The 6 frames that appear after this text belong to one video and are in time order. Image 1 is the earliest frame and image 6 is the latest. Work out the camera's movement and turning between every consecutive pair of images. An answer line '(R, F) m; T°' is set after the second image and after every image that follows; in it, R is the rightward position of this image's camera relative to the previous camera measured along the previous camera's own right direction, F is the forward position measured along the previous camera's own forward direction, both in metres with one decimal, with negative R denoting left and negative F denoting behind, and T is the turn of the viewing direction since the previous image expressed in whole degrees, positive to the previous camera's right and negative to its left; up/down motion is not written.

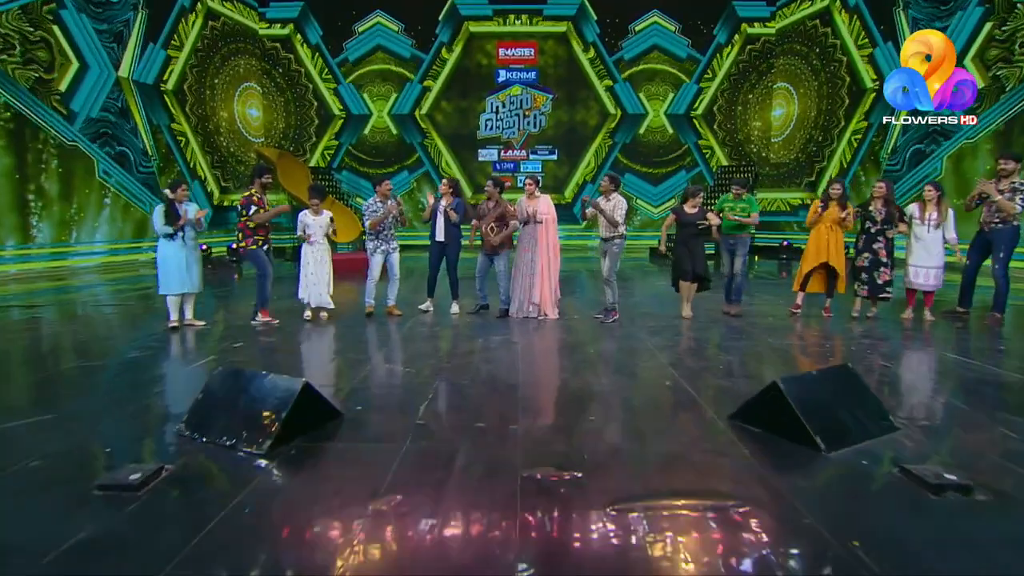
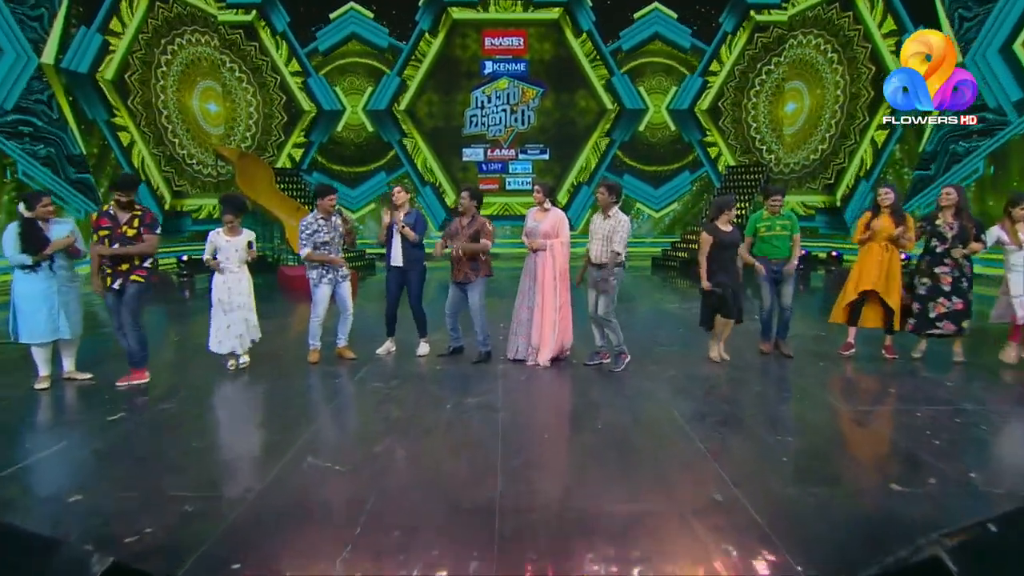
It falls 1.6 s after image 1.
(+0.1, +1.3) m; +1°
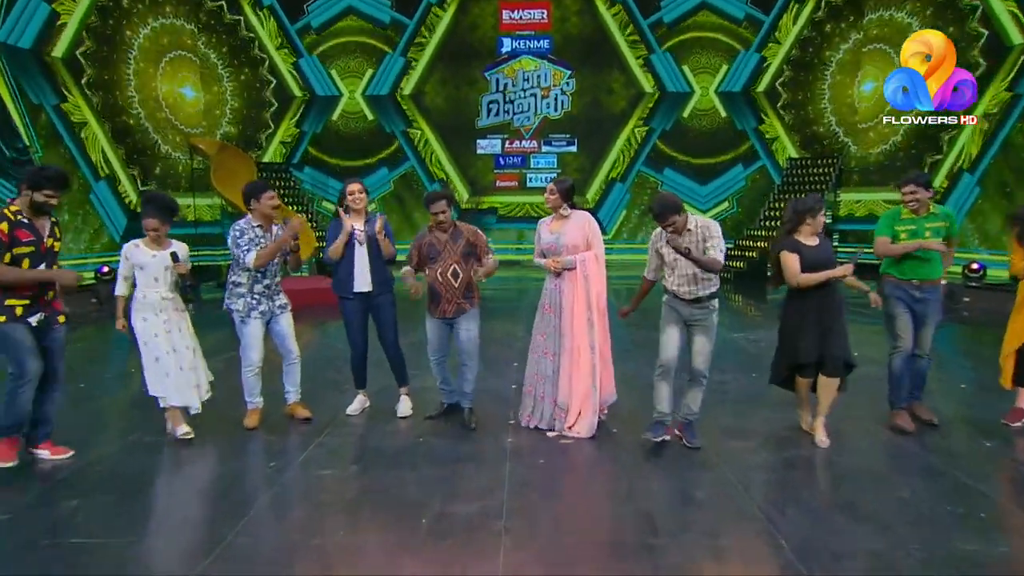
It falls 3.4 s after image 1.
(0.0, +1.6) m; -2°
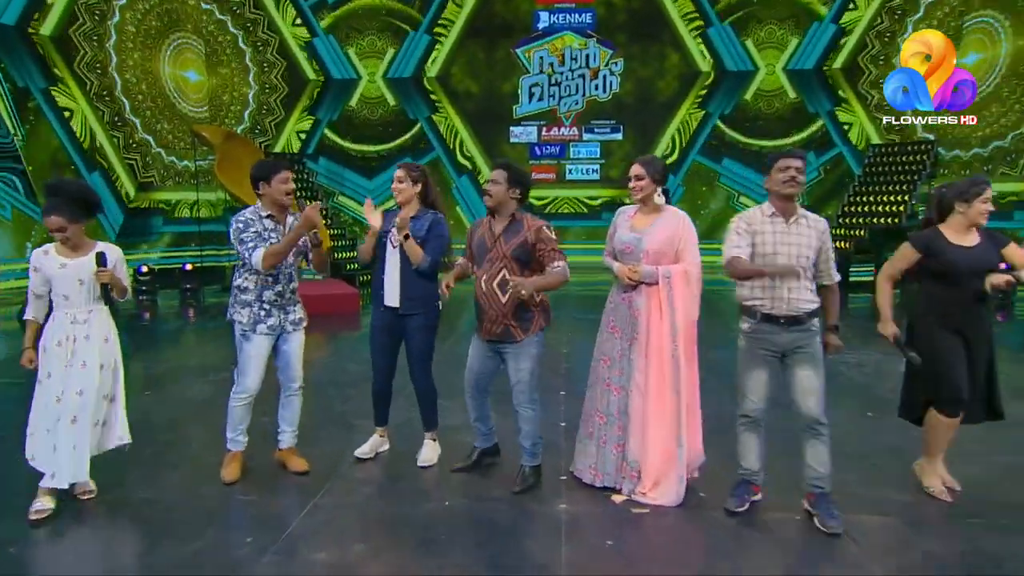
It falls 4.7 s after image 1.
(-0.1, +1.0) m; -2°
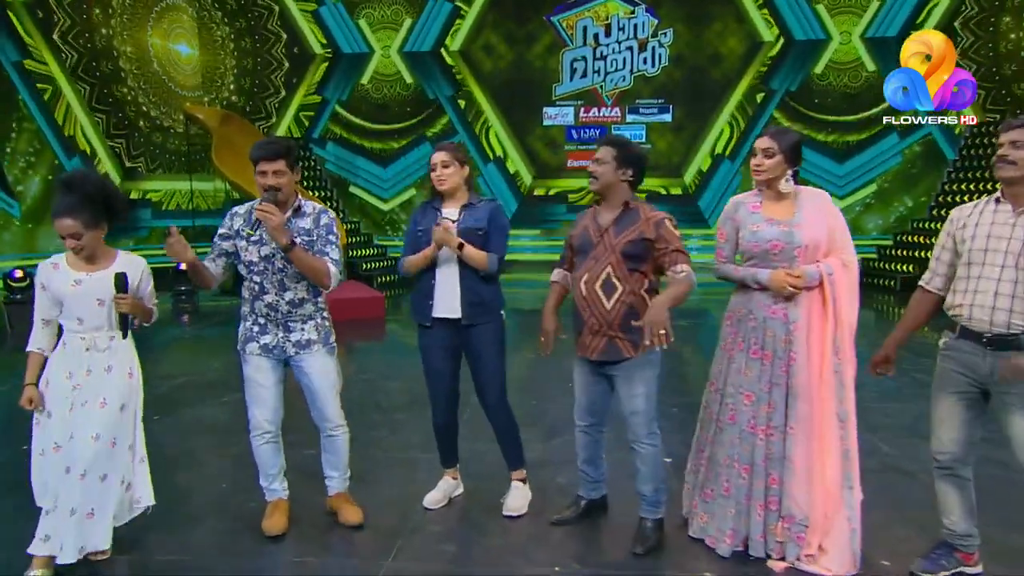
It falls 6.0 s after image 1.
(-0.5, +1.0) m; +1°
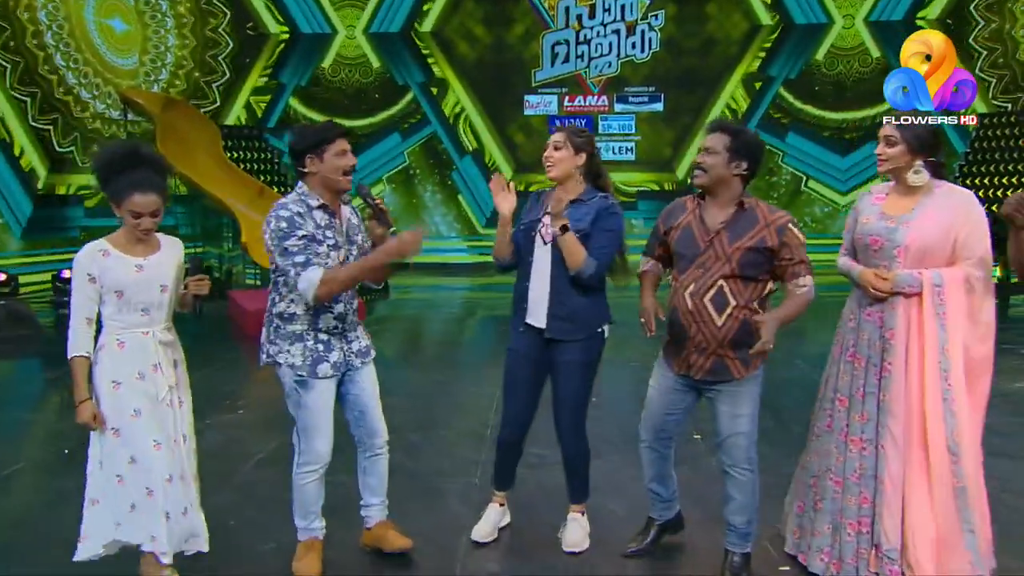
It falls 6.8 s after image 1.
(-0.4, +0.7) m; +5°
